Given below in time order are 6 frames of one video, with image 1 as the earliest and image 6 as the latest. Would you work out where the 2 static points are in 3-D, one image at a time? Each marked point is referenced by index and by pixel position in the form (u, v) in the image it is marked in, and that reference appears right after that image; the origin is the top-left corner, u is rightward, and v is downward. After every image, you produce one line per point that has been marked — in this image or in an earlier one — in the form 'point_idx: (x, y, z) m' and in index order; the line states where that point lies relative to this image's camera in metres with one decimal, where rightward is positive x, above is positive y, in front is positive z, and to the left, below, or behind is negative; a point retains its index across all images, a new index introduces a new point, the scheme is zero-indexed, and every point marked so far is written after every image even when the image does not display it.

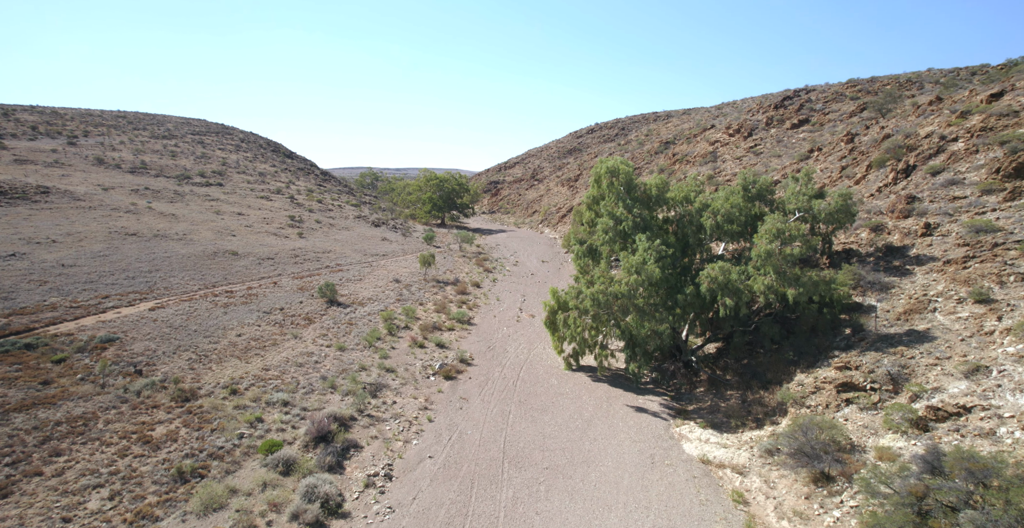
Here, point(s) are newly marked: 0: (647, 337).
0: (+4.0, -2.2, +16.8) m
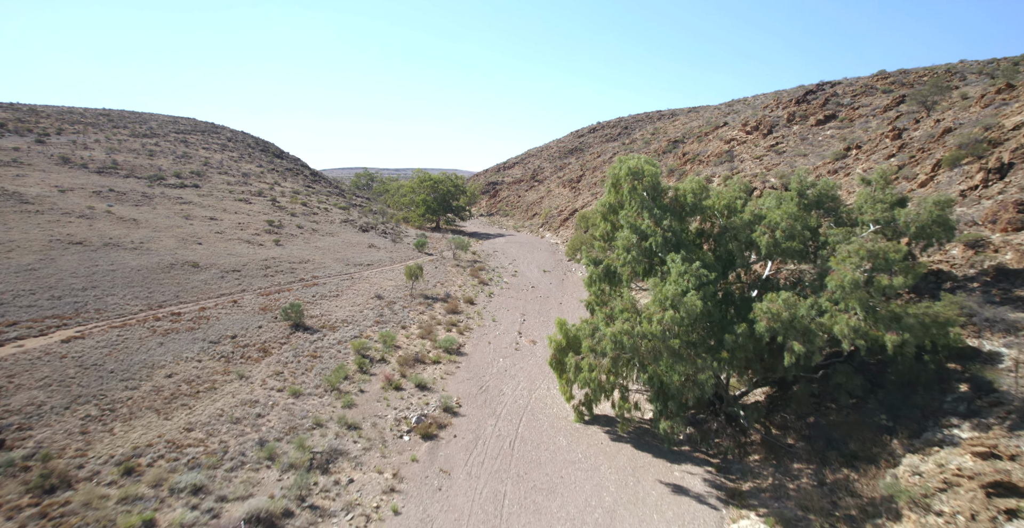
0: (+4.0, -2.8, +12.9) m
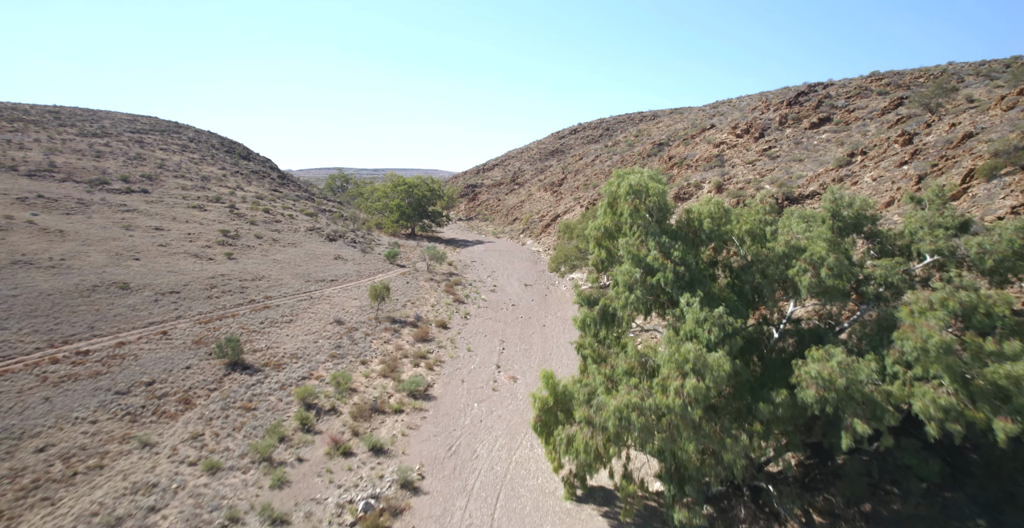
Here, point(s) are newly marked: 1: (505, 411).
0: (+3.5, -3.7, +10.1) m
1: (-0.2, -4.4, +16.7) m
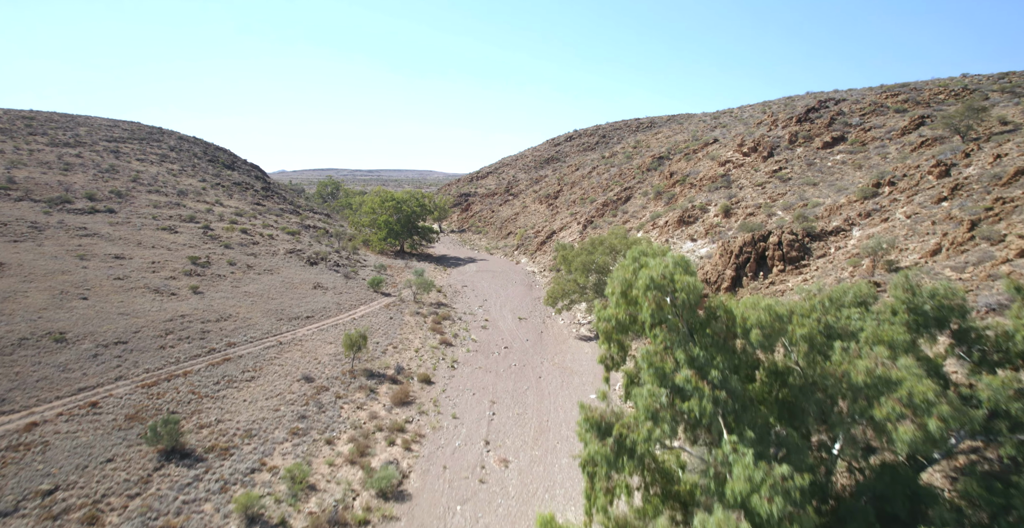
0: (+3.3, -5.5, +7.3) m
1: (-0.4, -6.2, +13.8) m
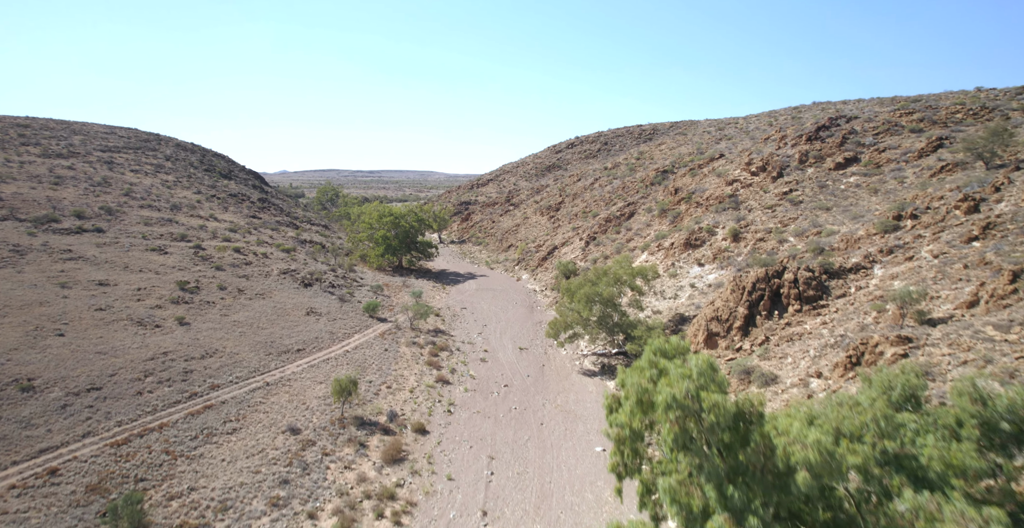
0: (+3.3, -7.0, +5.8) m
1: (-0.5, -7.8, +12.4) m
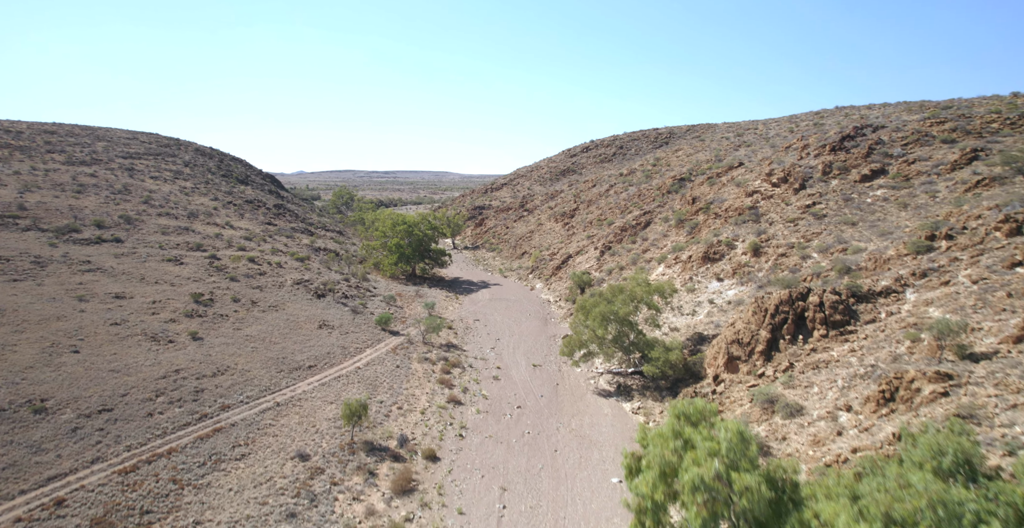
0: (+3.3, -7.9, +5.2) m
1: (-0.2, -8.6, +11.8) m
